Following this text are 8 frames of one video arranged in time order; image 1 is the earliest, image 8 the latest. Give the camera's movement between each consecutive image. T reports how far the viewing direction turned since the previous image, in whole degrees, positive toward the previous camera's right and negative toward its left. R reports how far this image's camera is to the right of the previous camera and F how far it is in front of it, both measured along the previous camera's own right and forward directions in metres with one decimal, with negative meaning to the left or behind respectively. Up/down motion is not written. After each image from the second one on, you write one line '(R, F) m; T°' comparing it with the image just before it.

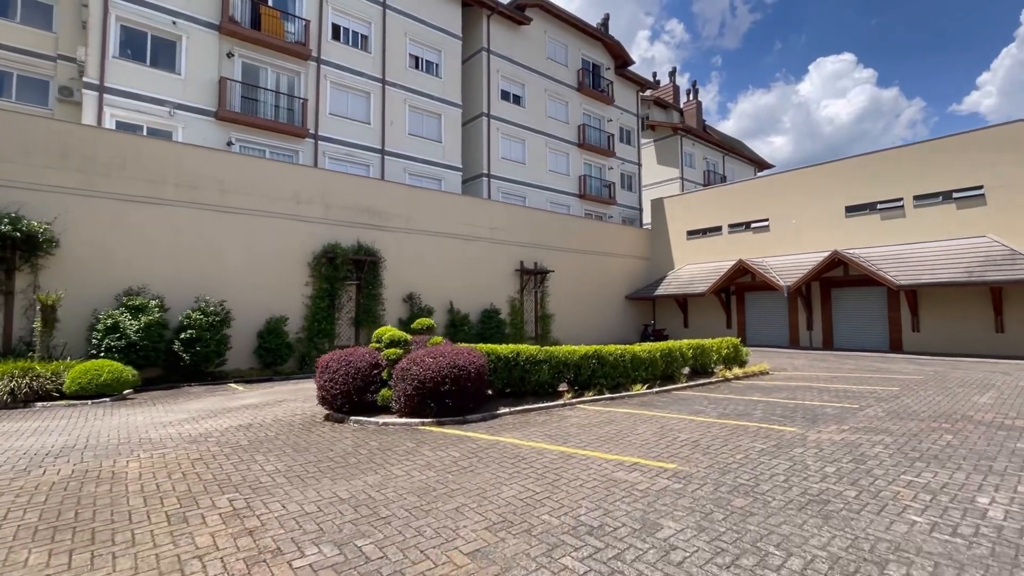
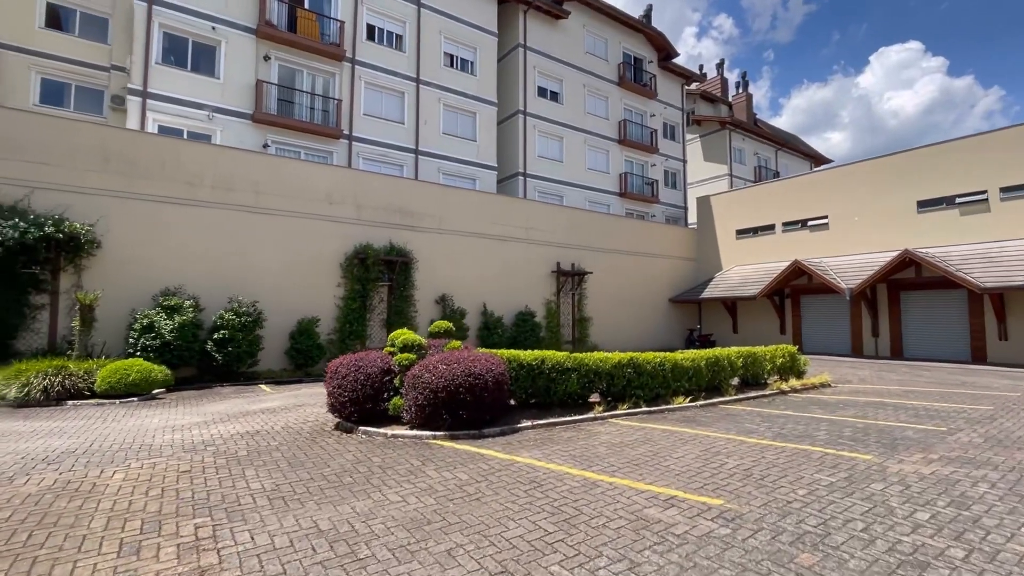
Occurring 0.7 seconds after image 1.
(+0.3, +1.0) m; -5°
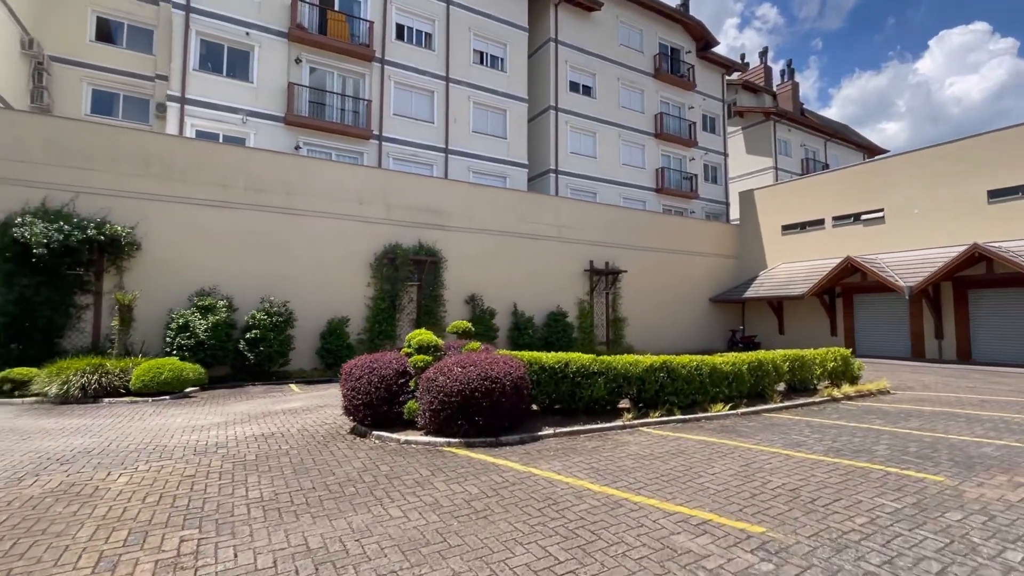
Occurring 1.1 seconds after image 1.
(+0.3, +0.6) m; -4°
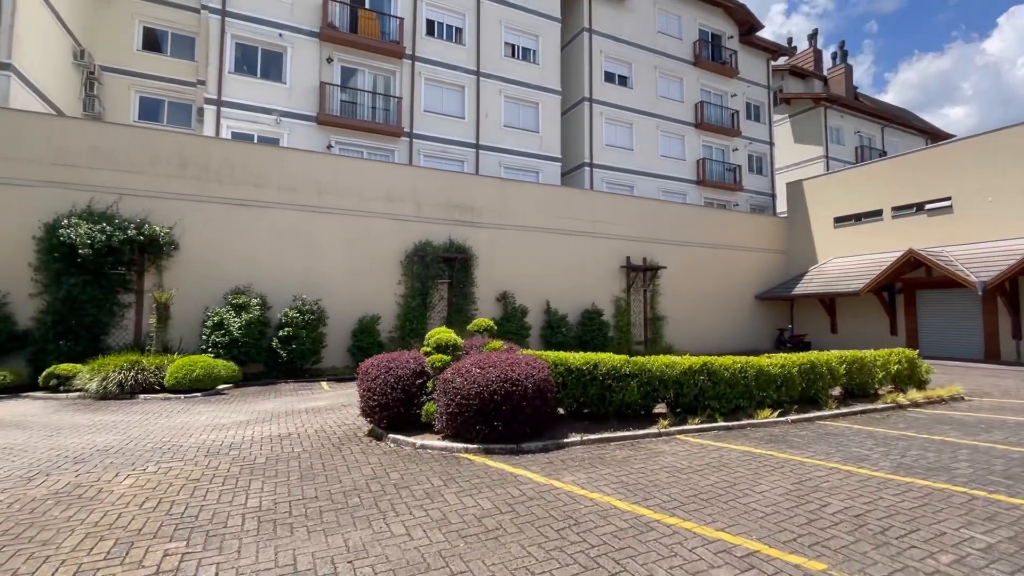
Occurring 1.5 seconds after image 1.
(+0.2, +0.6) m; -4°
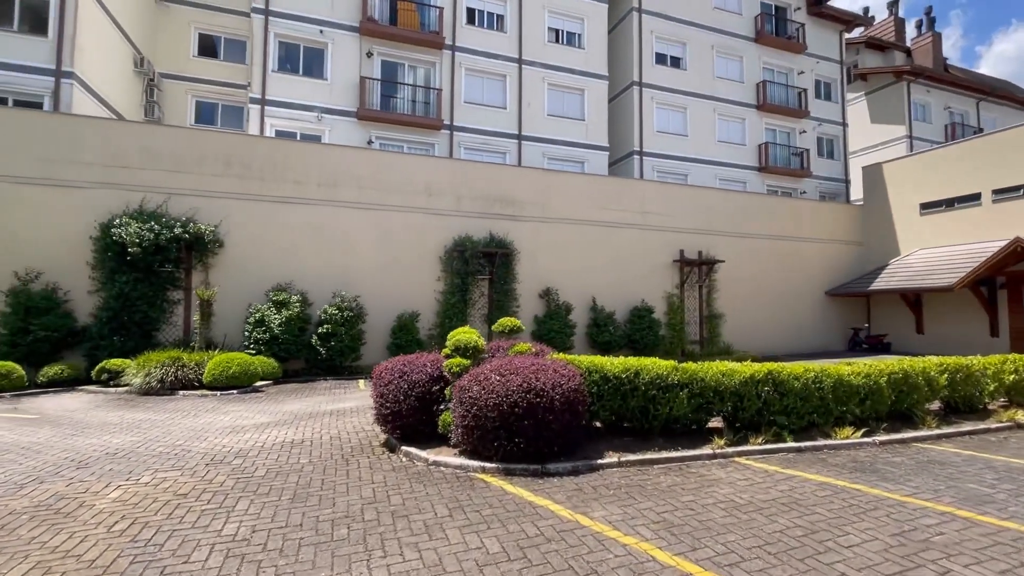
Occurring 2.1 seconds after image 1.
(+0.4, +1.0) m; -6°
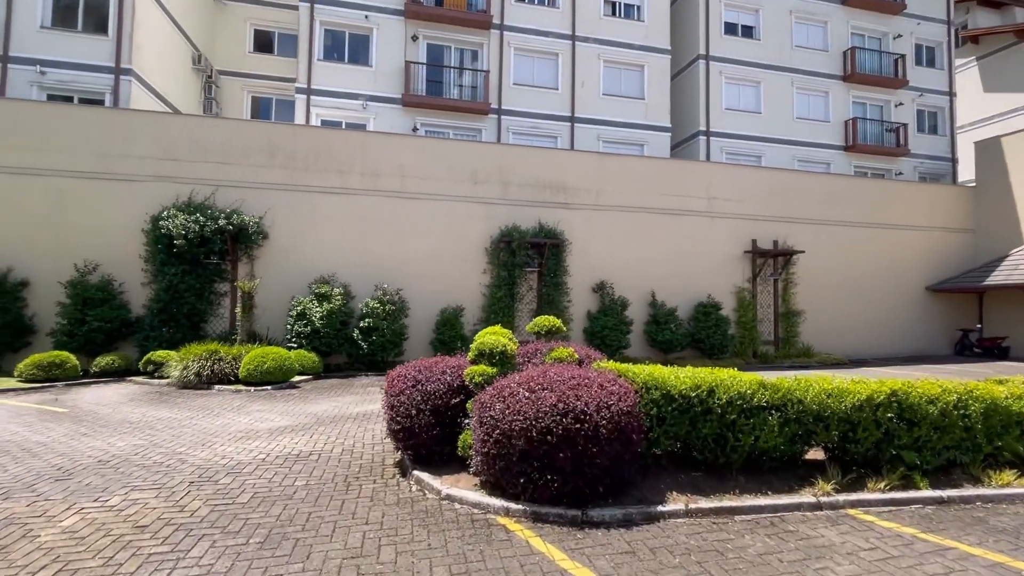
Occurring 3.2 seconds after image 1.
(+0.2, +1.5) m; -7°
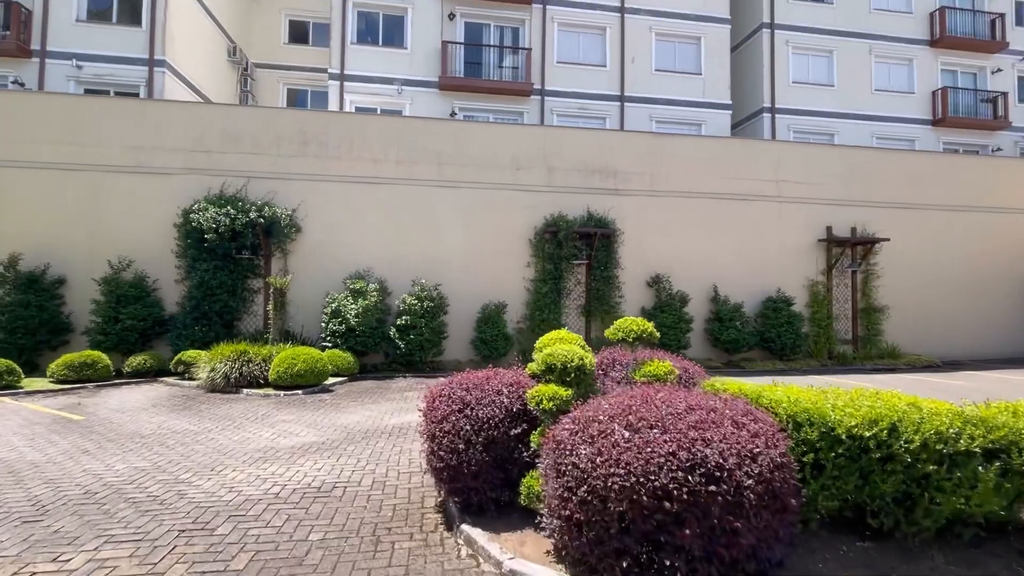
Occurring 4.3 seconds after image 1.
(-0.4, +1.5) m; -4°
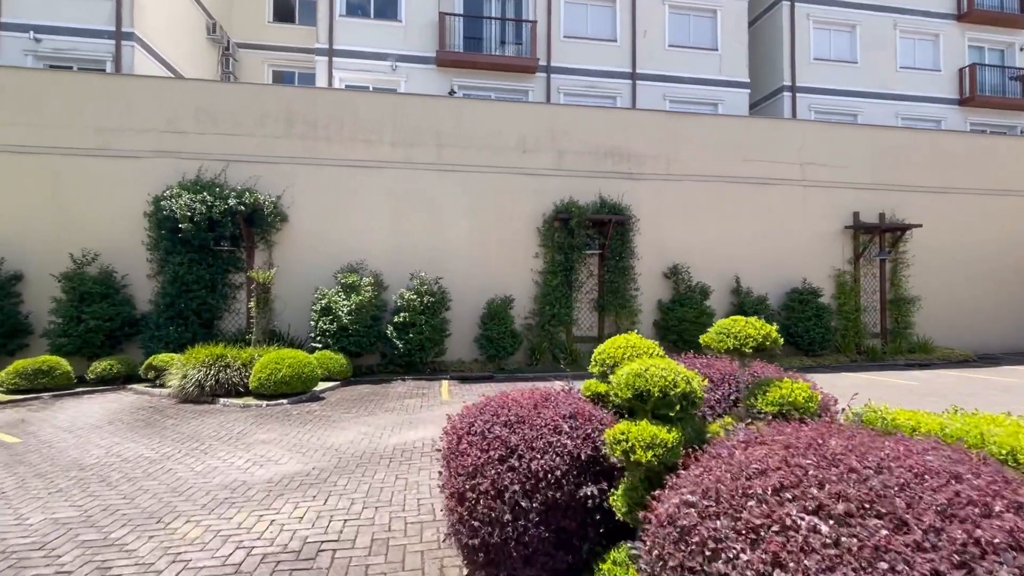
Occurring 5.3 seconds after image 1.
(-0.5, +1.5) m; +1°
